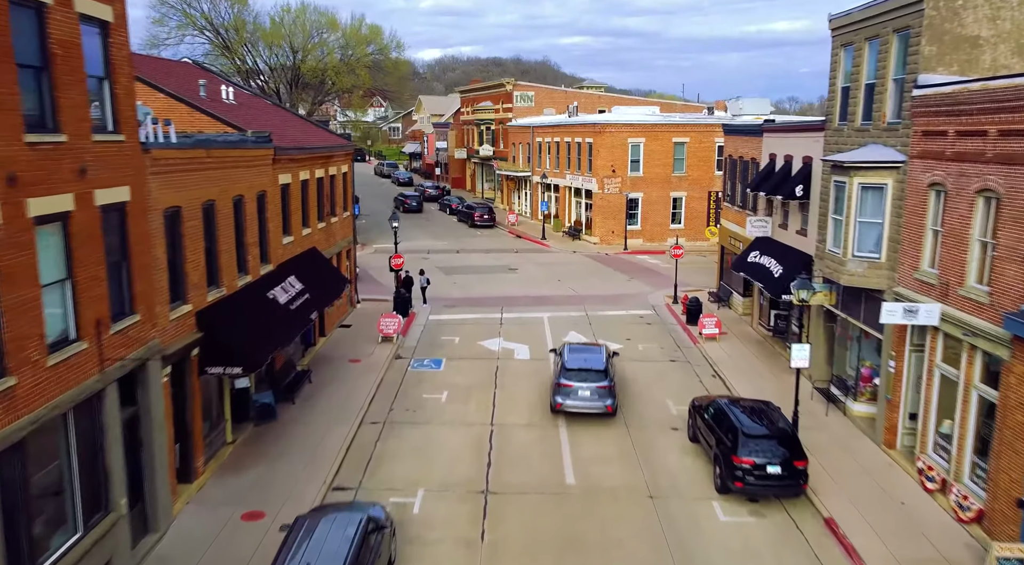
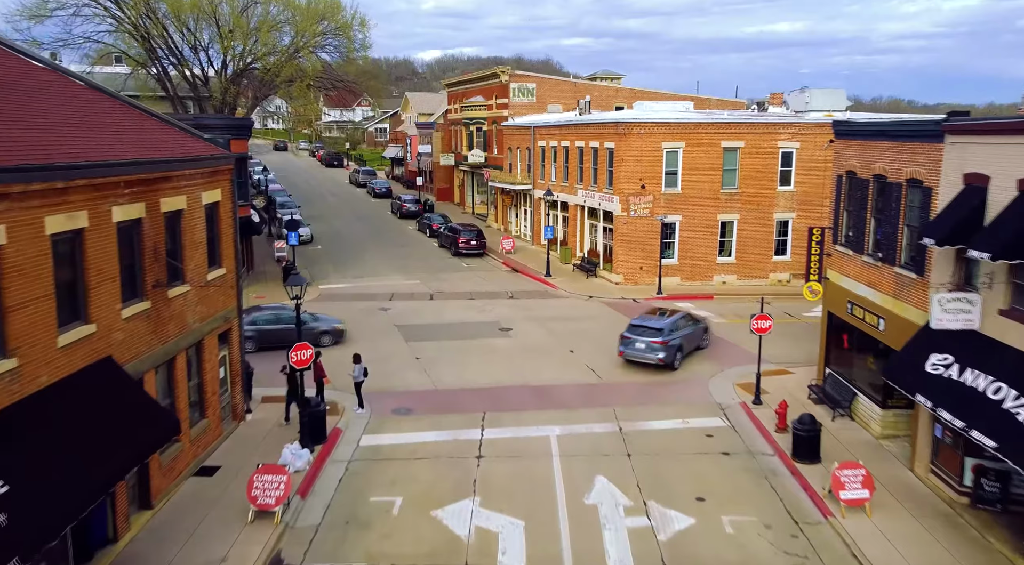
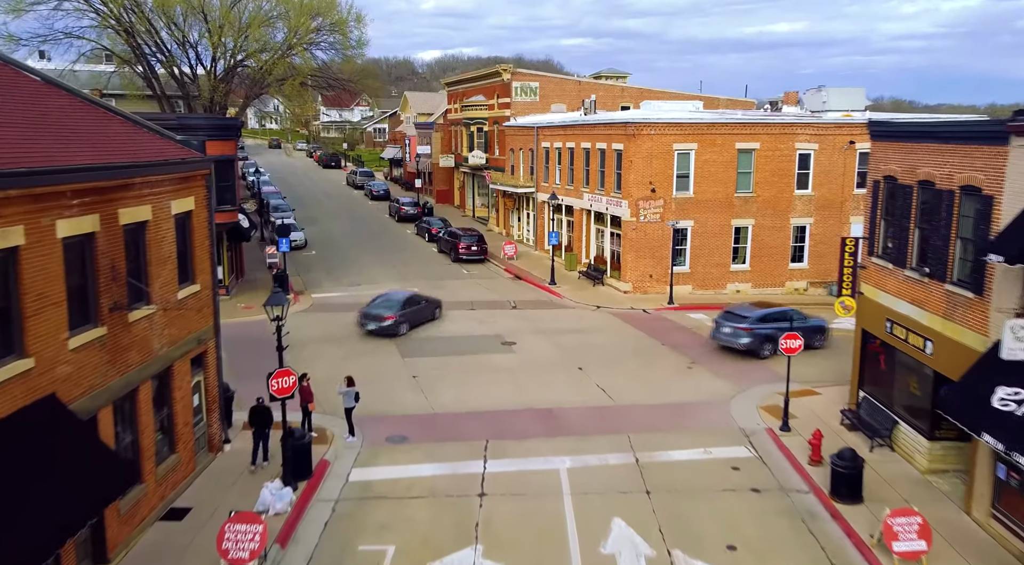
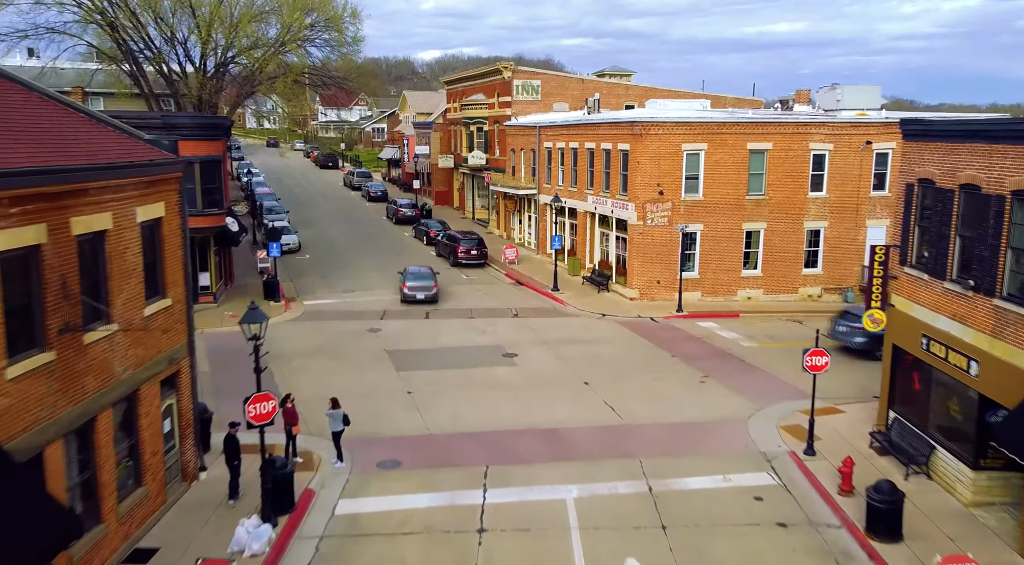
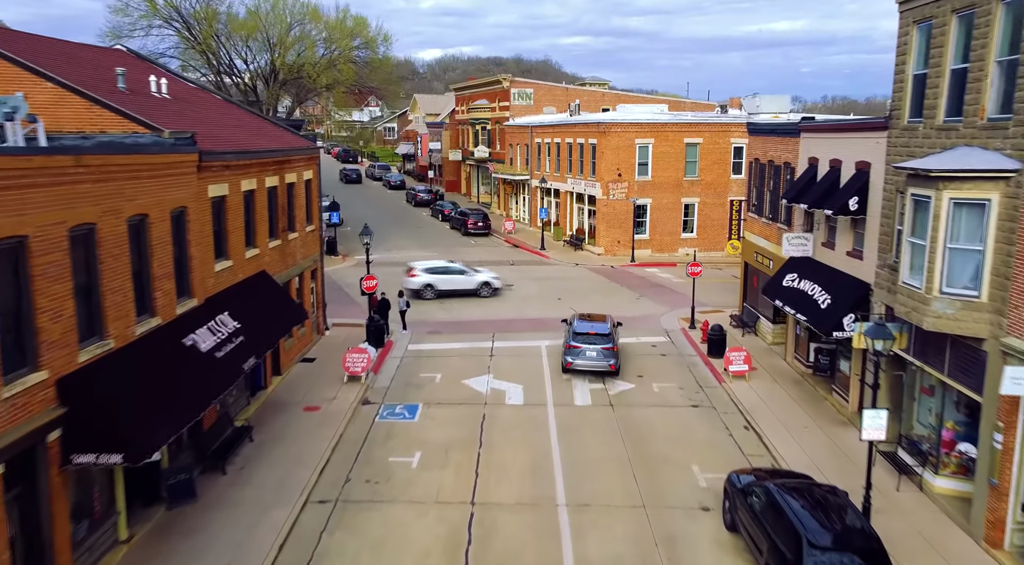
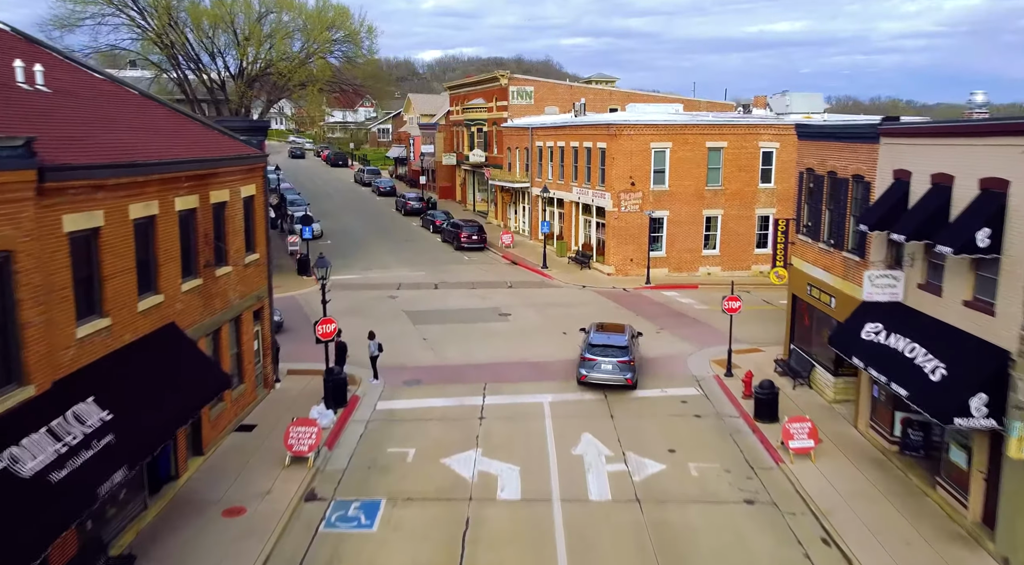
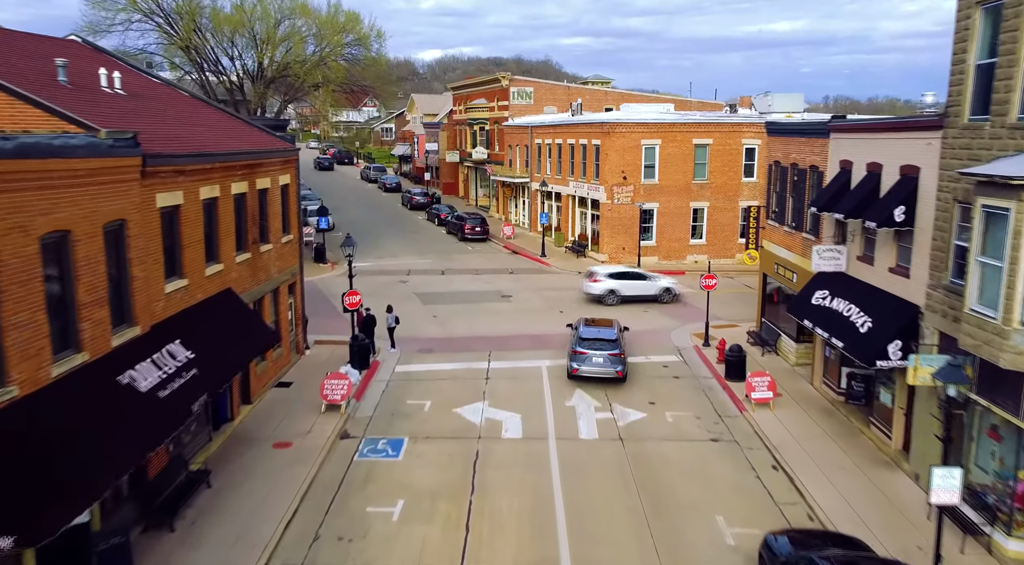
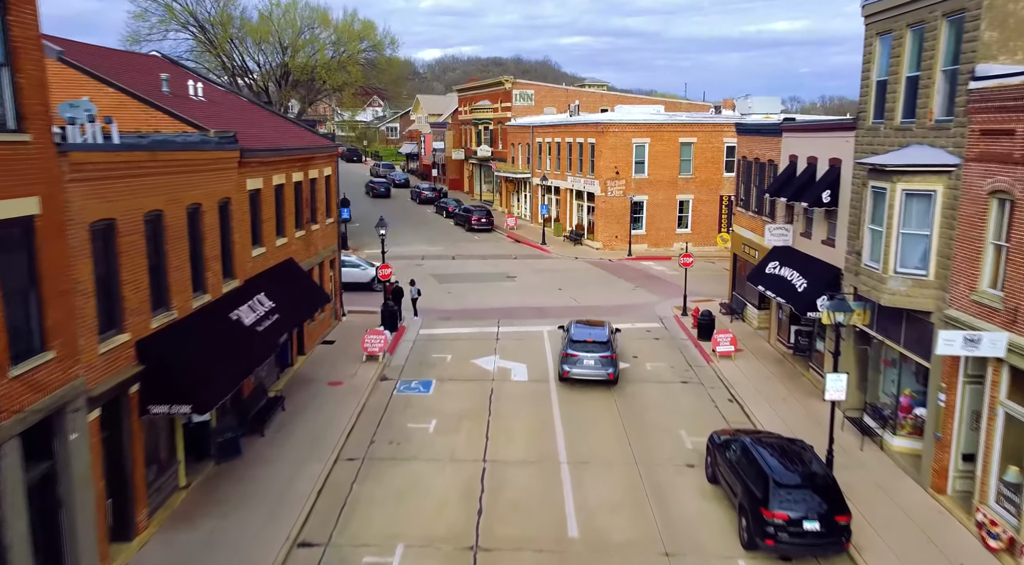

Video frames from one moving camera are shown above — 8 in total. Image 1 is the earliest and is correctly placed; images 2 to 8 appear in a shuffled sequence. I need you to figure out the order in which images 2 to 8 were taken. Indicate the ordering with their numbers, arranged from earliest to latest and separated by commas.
8, 5, 7, 6, 2, 3, 4
